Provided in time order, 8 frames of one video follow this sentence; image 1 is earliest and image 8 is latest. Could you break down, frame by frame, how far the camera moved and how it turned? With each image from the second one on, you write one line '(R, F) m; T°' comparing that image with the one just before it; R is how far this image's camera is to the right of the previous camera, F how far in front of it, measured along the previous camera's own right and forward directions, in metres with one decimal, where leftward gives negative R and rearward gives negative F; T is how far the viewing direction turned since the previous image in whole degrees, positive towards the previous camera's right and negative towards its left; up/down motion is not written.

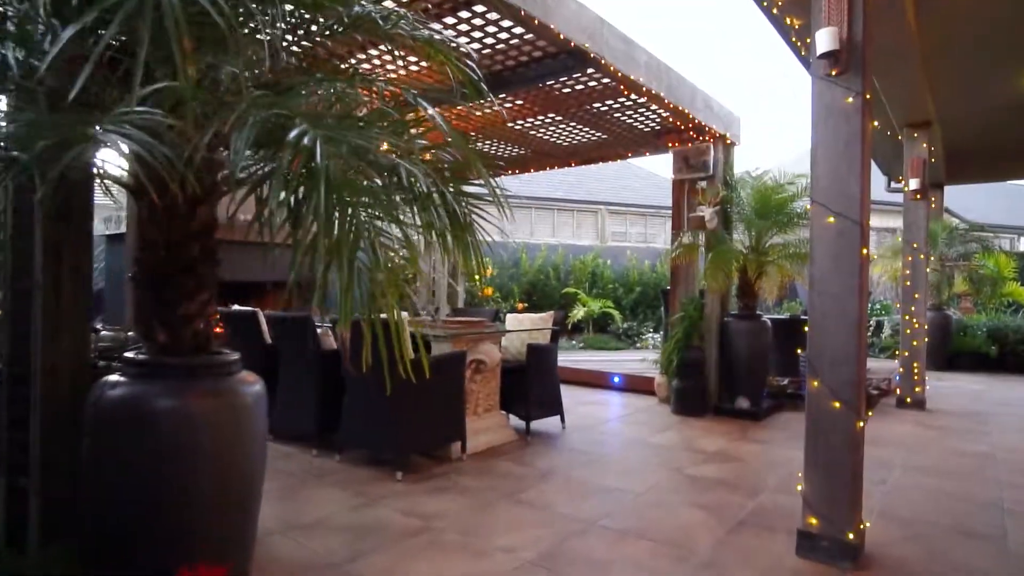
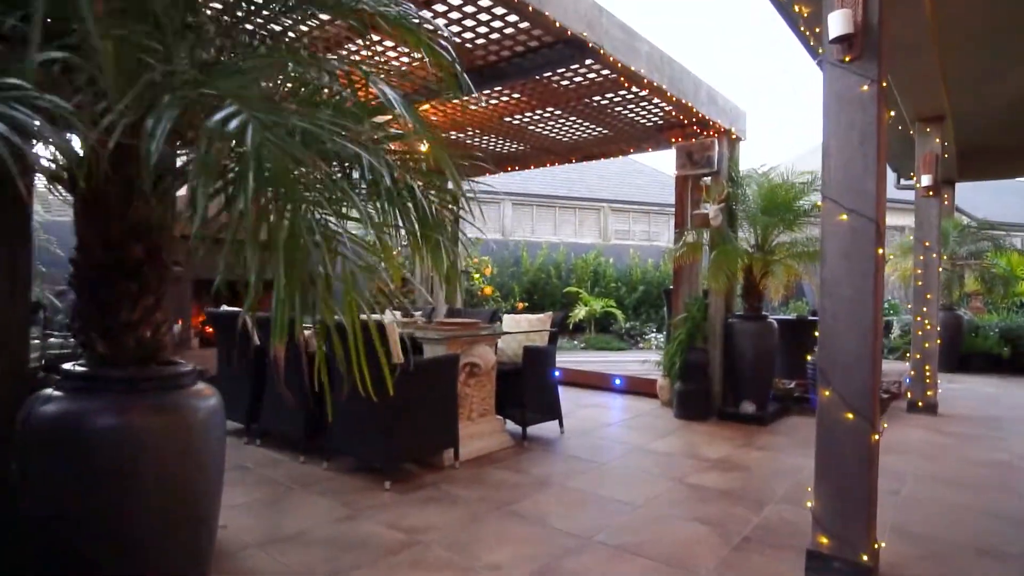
(+0.1, +0.1) m; 0°
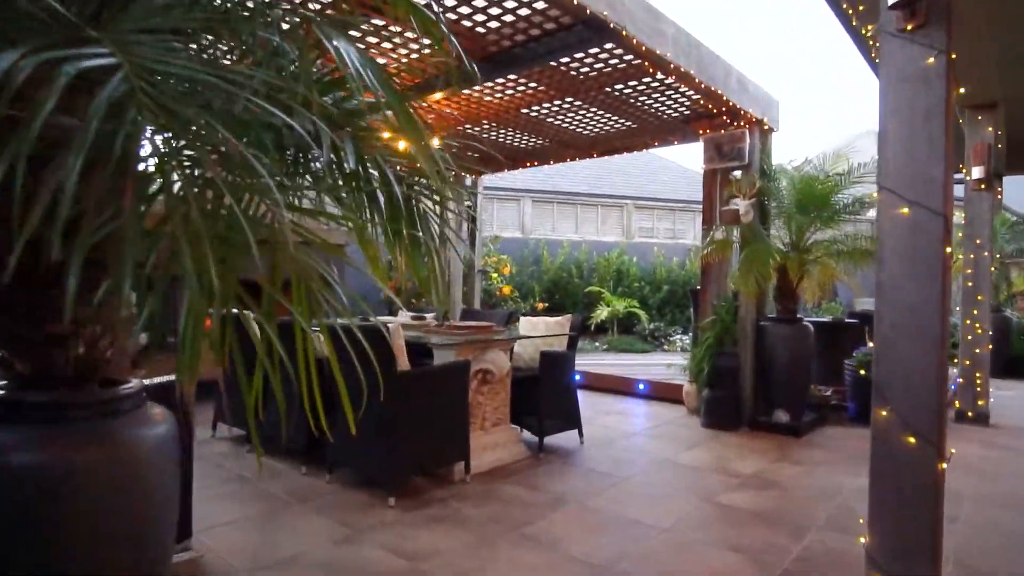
(0.0, +0.2) m; -2°
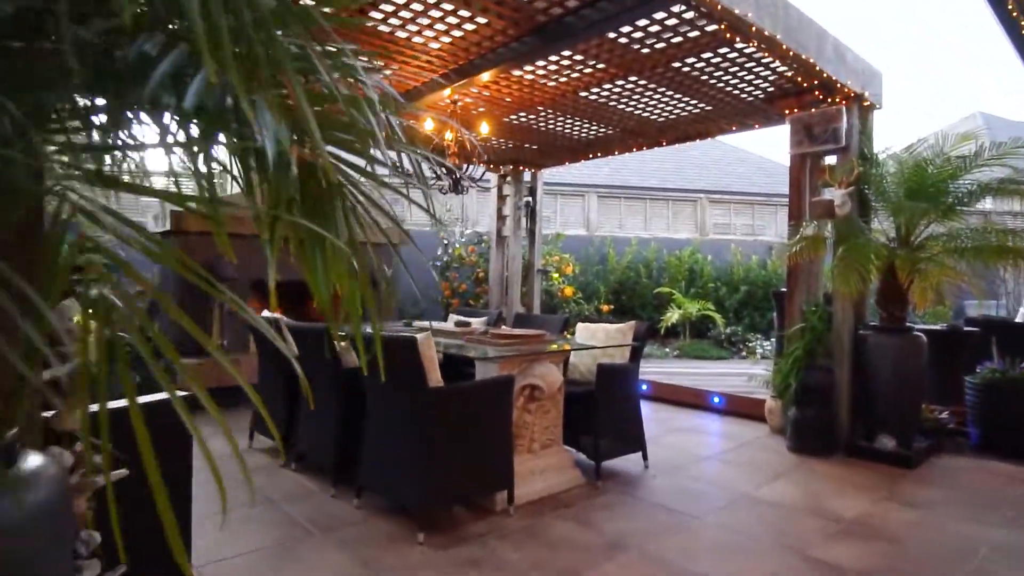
(+0.1, +0.4) m; -7°
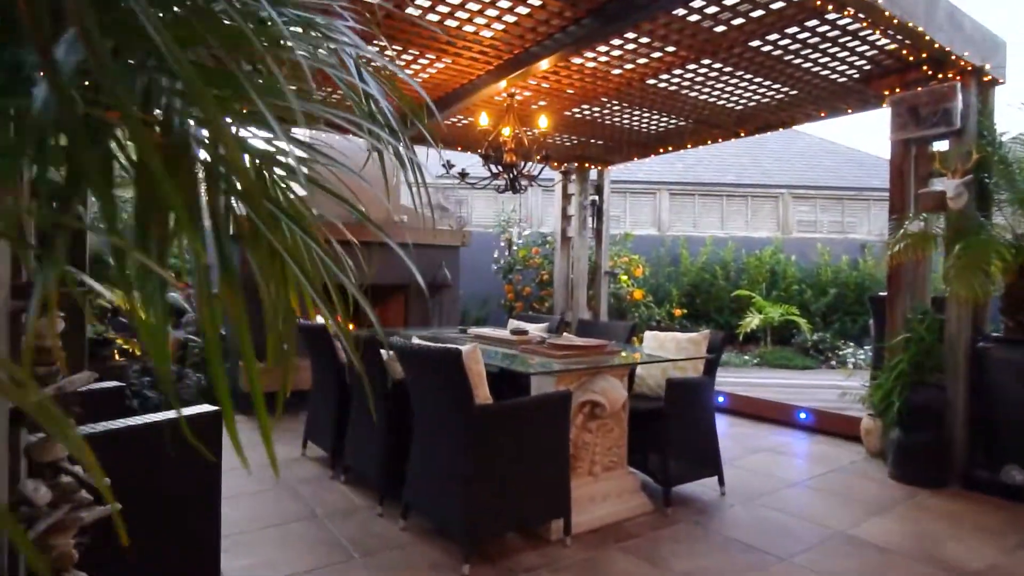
(+0.1, +0.3) m; -7°
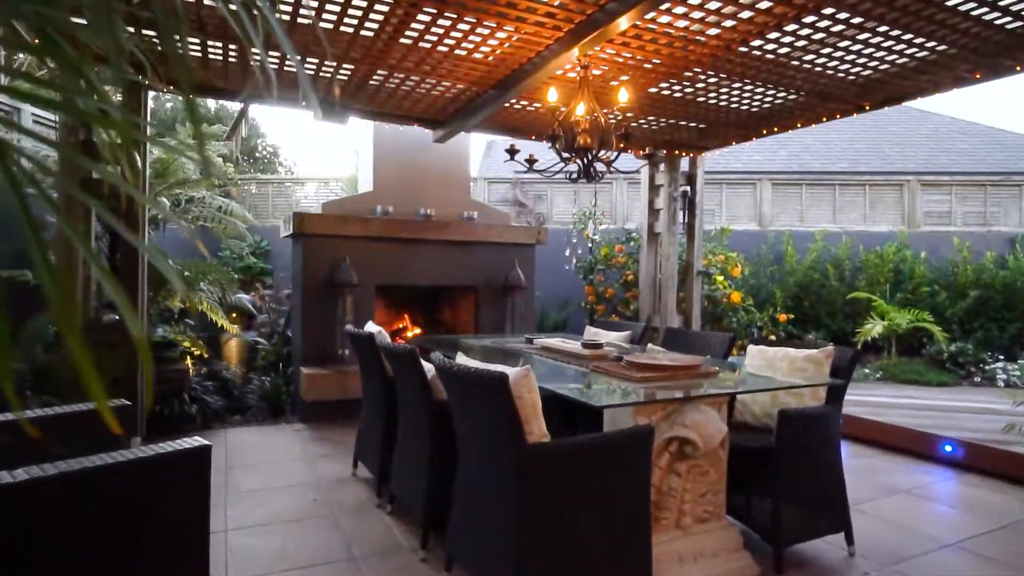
(+0.1, +0.5) m; -8°
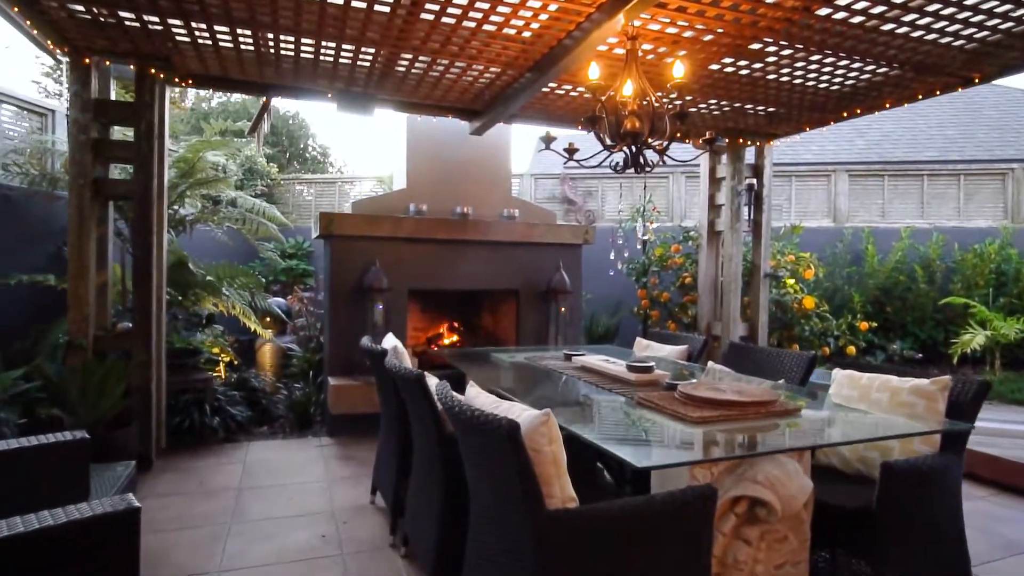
(+0.1, +0.4) m; -5°
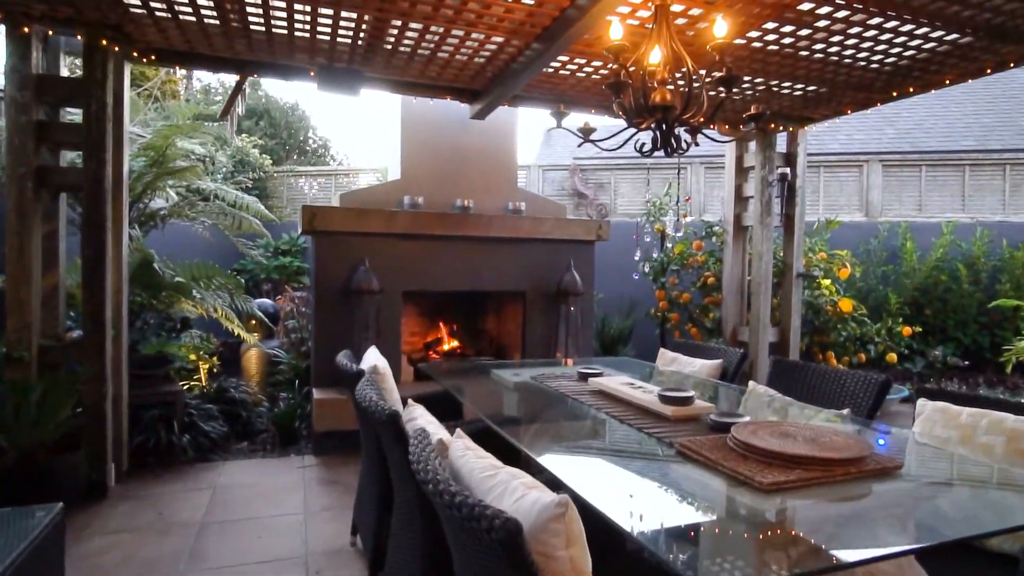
(0.0, +0.5) m; -1°
